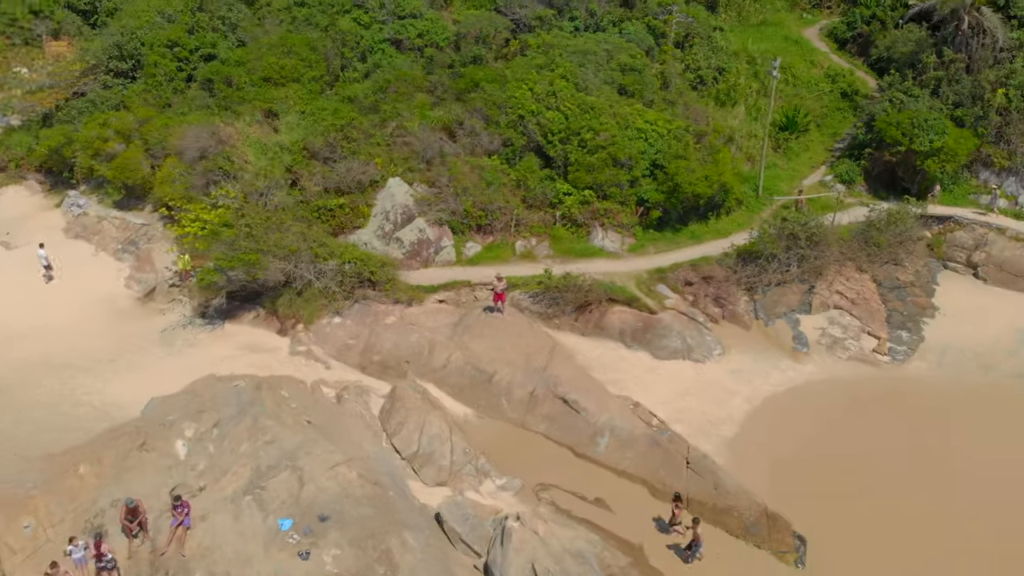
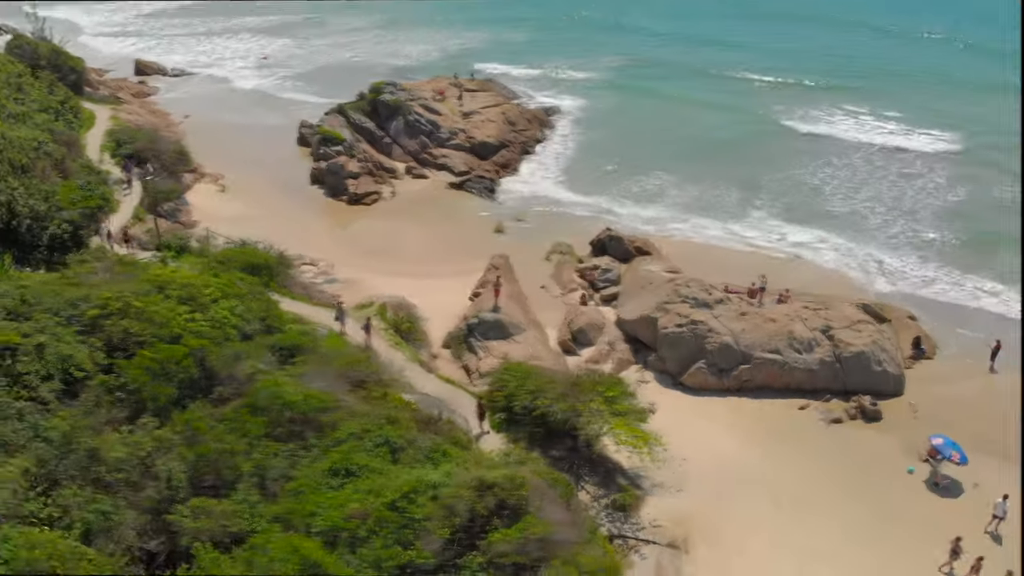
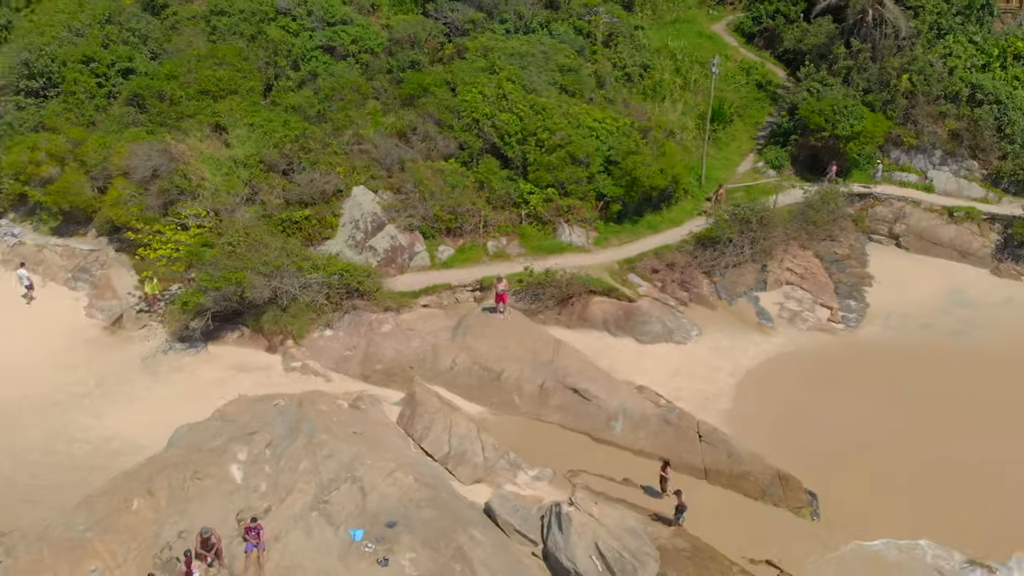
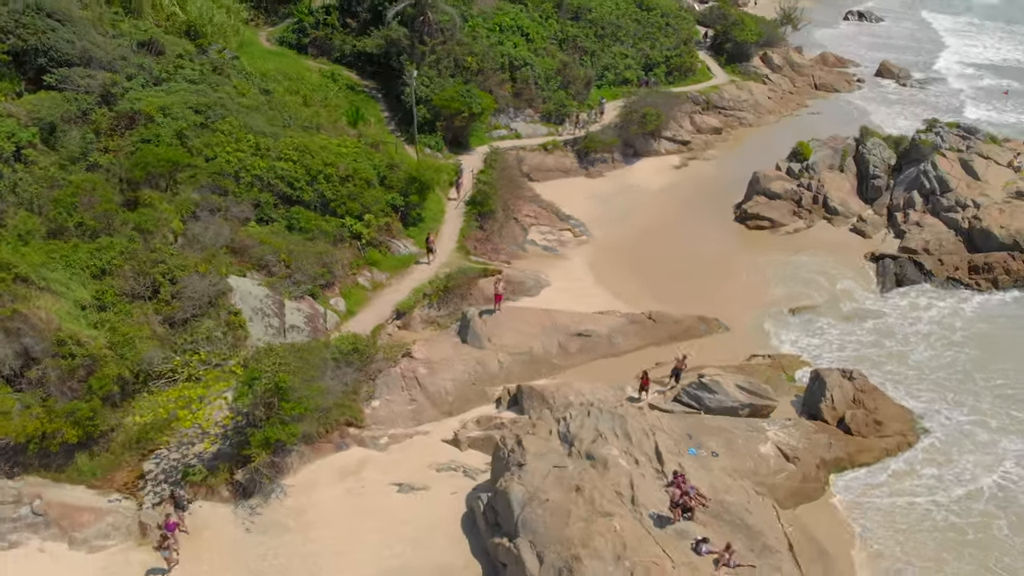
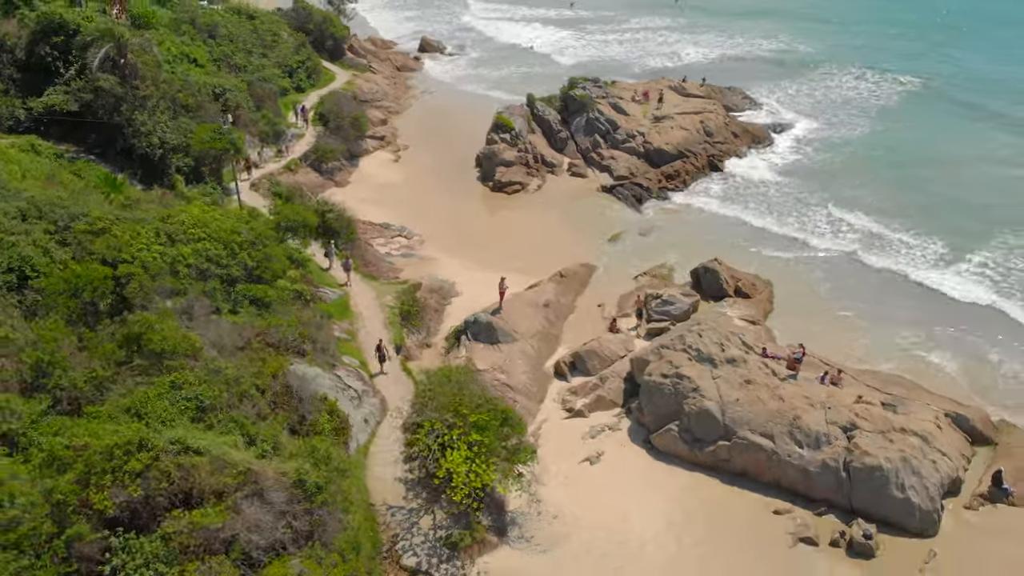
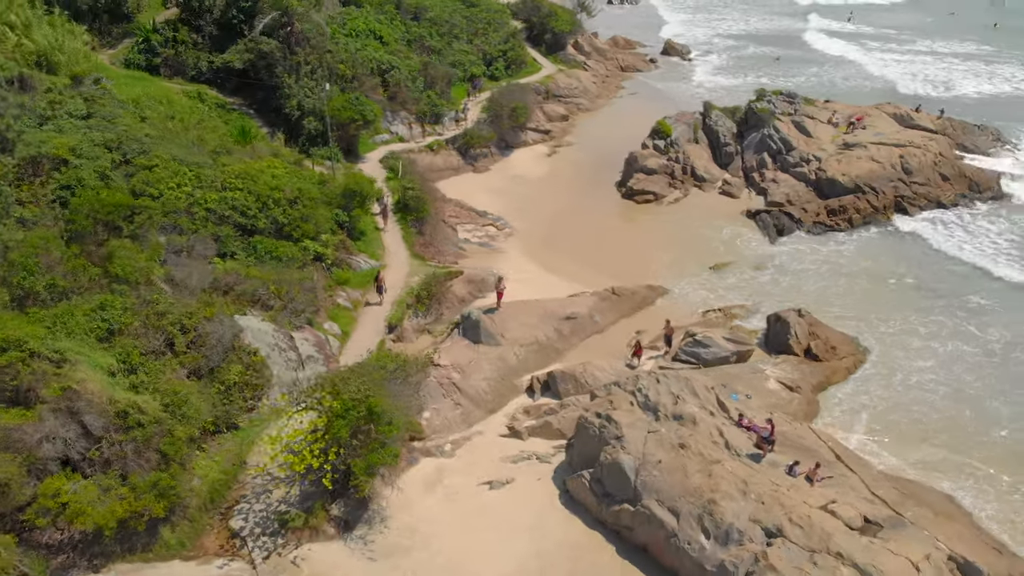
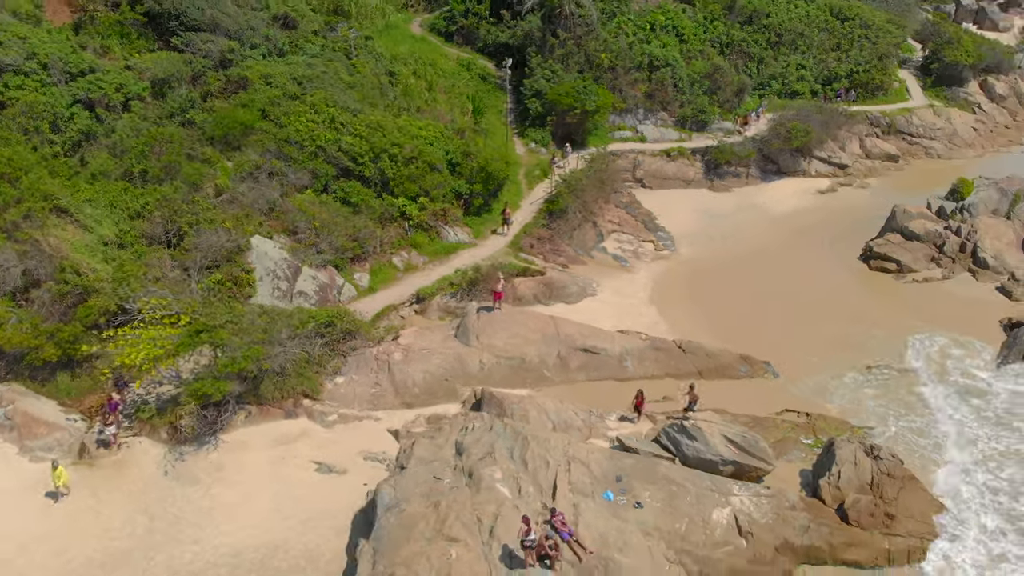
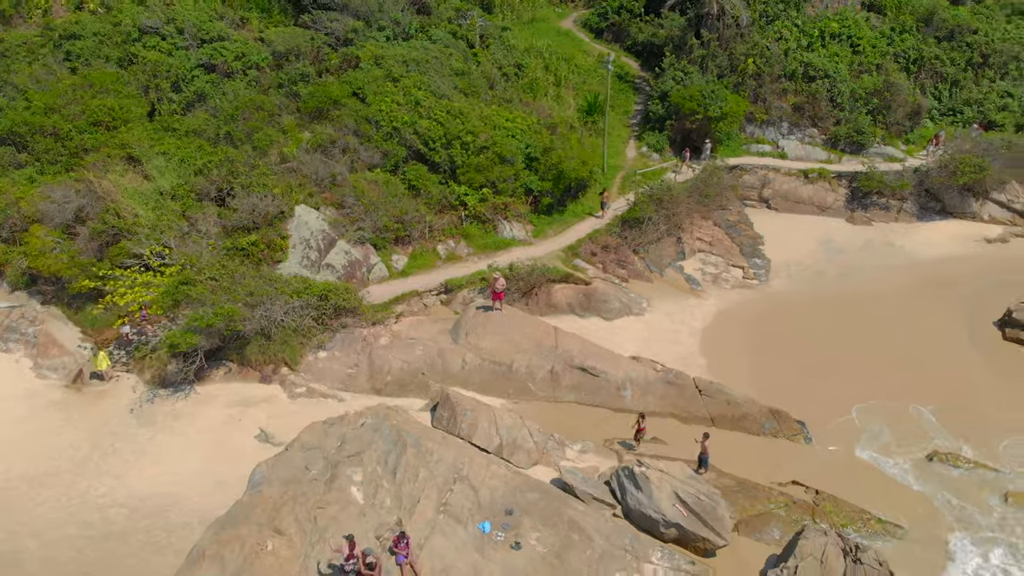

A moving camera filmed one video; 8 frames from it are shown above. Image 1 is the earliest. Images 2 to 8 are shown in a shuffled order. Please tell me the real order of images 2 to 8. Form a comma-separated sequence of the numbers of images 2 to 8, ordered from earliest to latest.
3, 8, 7, 4, 6, 5, 2
